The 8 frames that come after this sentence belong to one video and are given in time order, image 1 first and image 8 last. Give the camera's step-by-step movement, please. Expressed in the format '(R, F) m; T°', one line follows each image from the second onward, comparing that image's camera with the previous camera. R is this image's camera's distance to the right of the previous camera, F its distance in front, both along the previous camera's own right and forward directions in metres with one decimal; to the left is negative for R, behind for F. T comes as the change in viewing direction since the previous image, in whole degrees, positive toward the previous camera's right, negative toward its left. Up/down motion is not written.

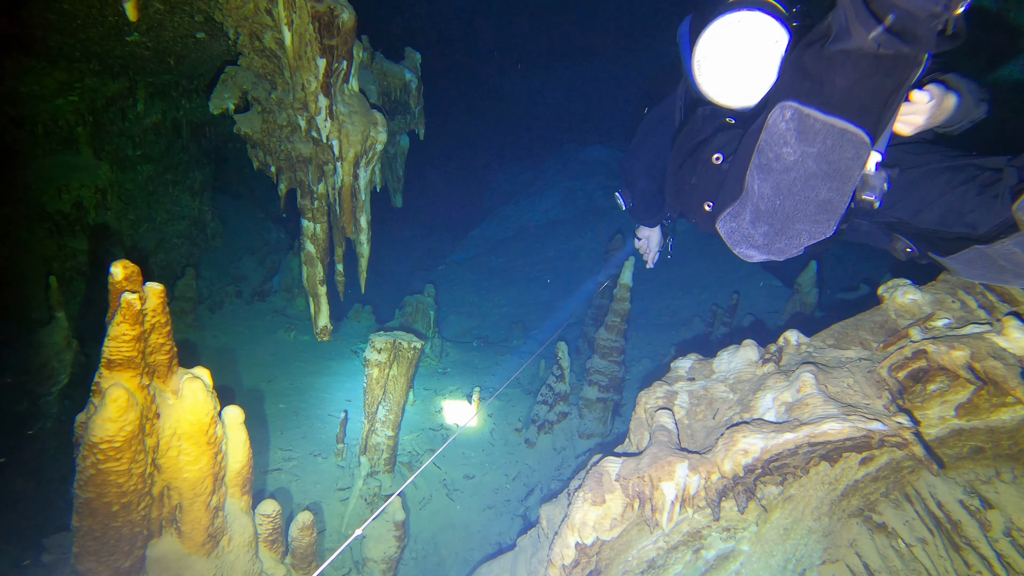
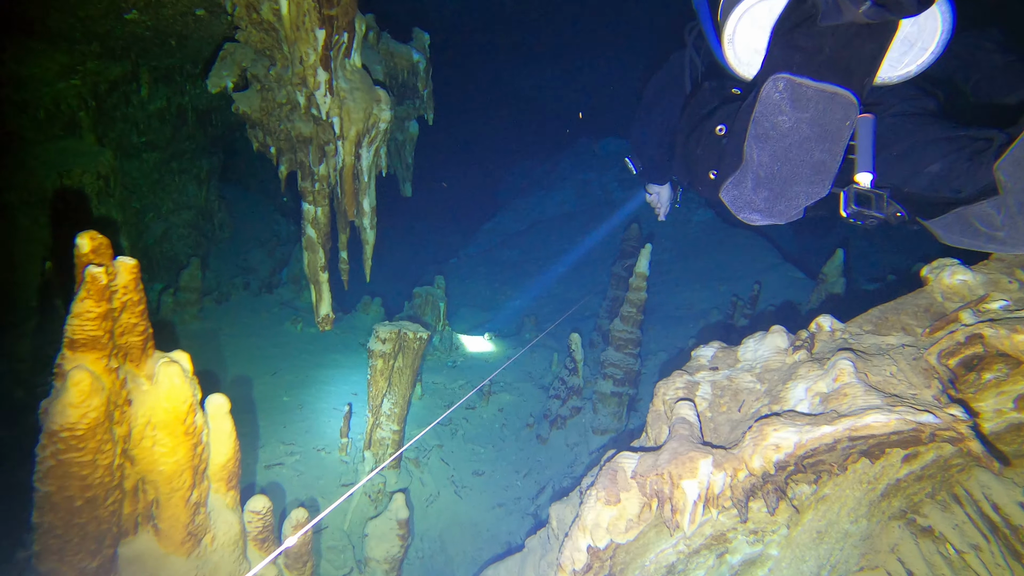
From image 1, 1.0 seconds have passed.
(0.0, +0.2) m; -2°
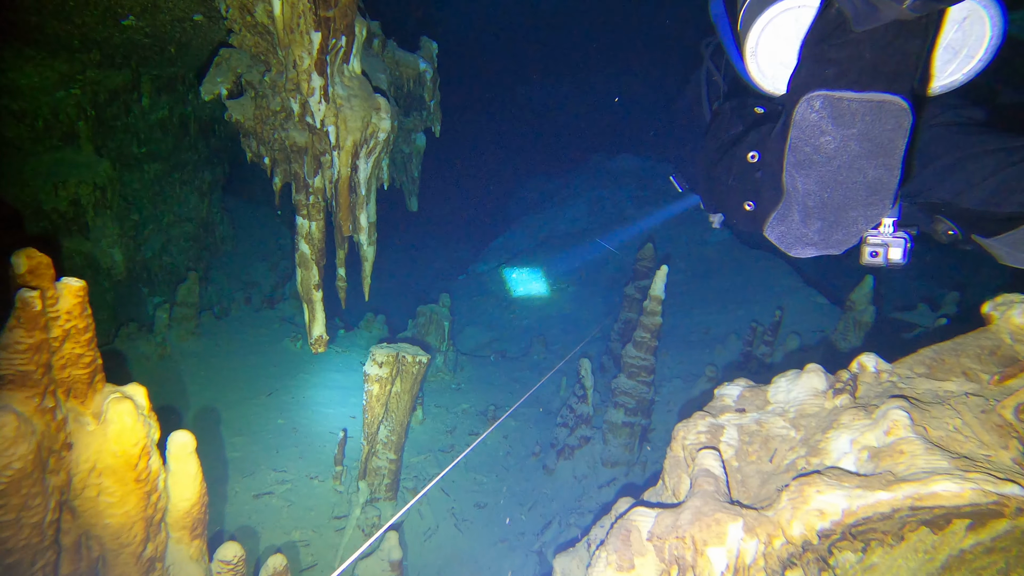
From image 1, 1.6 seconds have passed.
(0.0, +0.3) m; -1°
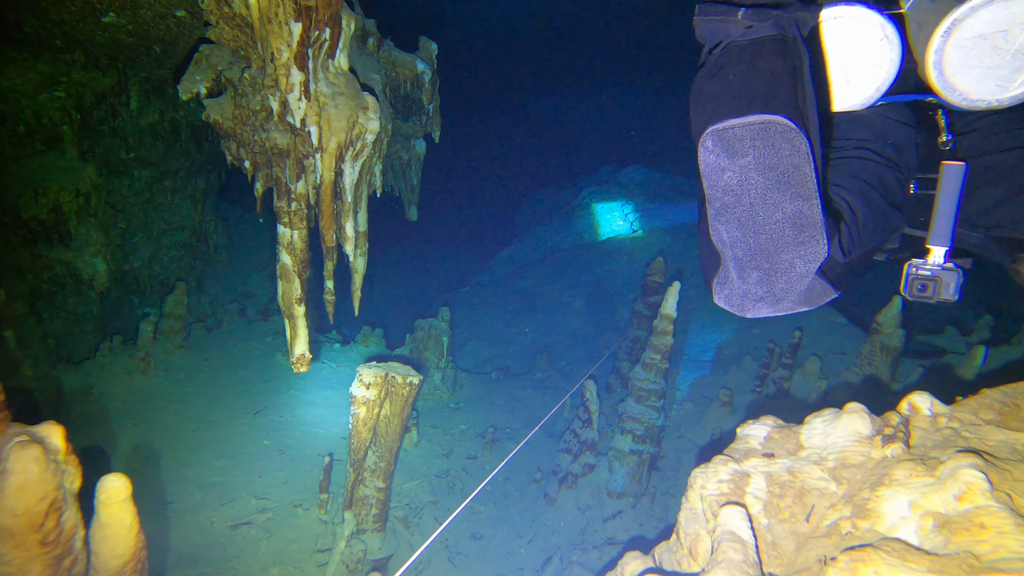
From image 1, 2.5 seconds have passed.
(+0.1, +0.3) m; -1°
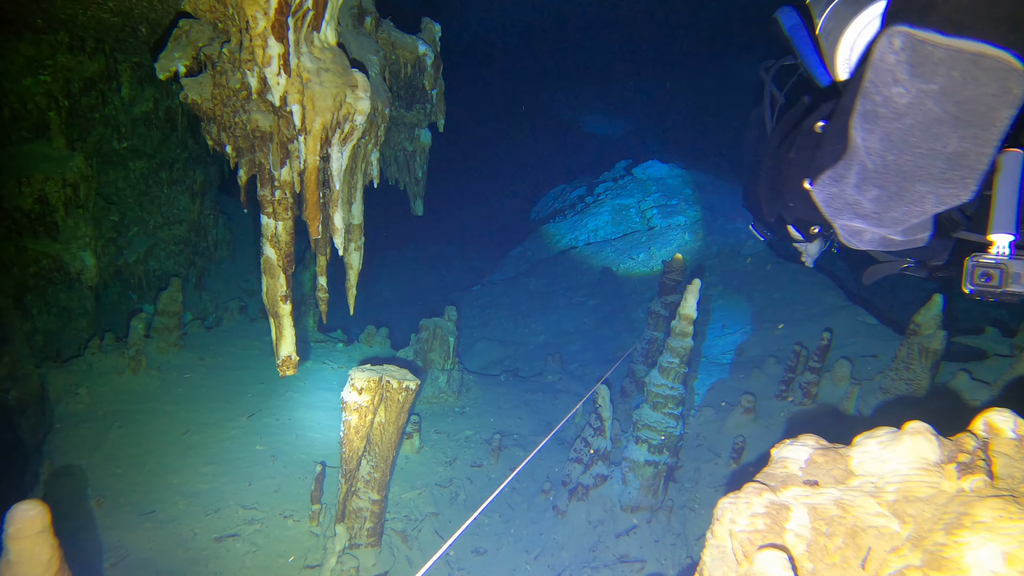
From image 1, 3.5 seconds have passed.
(+0.1, +0.3) m; -2°
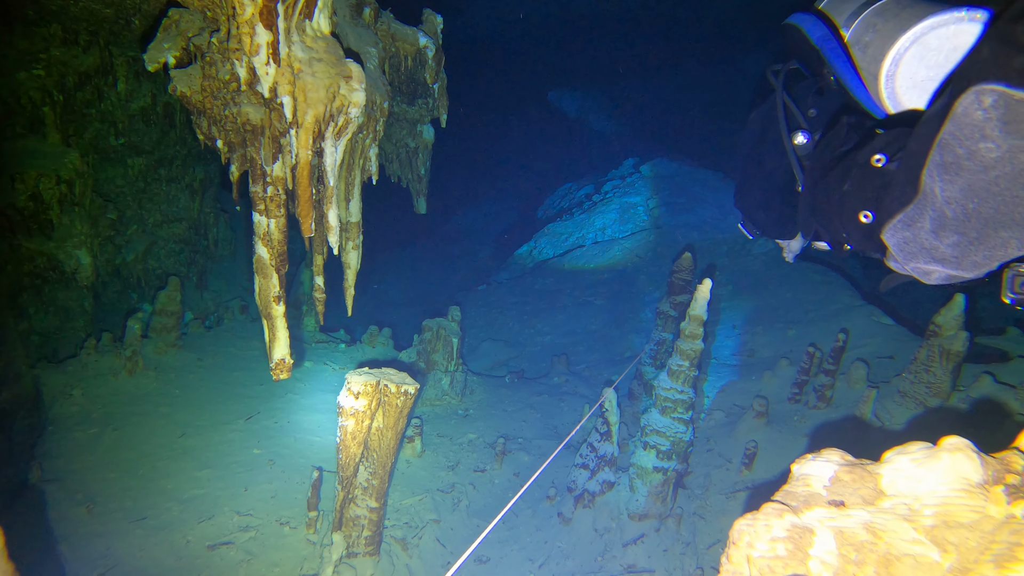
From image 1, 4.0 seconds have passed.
(0.0, +0.1) m; -1°
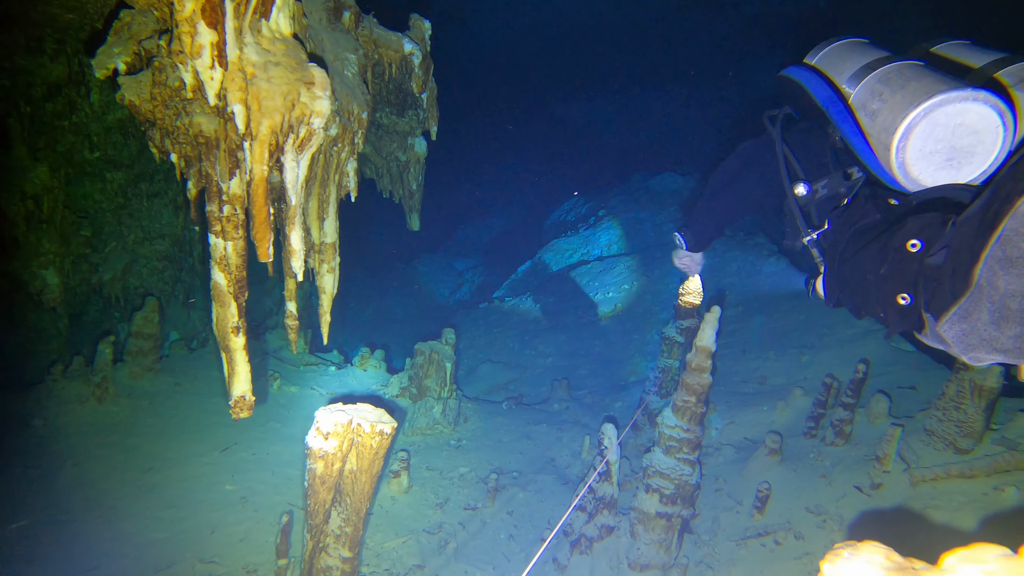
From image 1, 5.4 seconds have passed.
(+0.1, +0.3) m; -1°
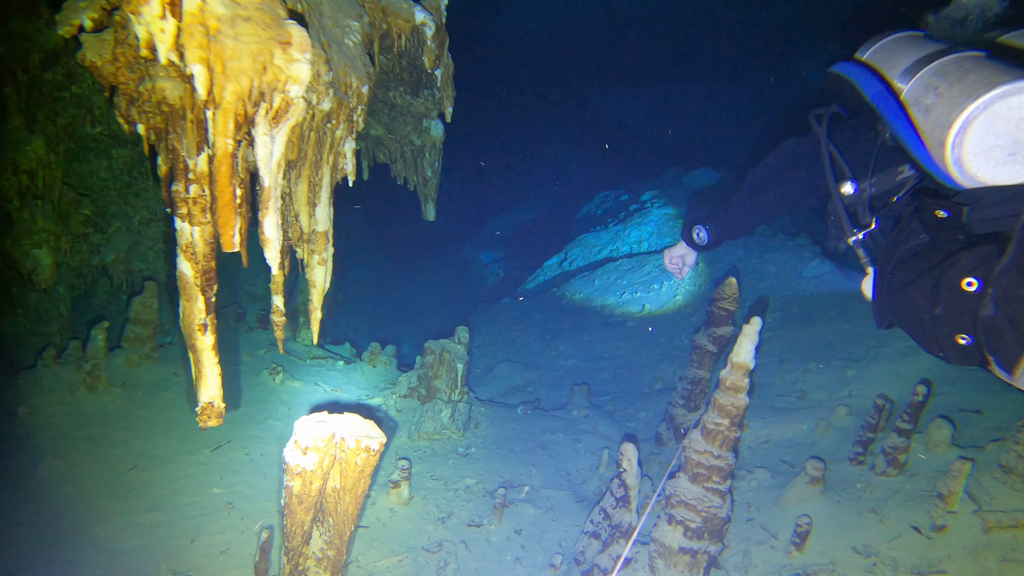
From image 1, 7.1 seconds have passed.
(+0.1, +0.4) m; -3°
